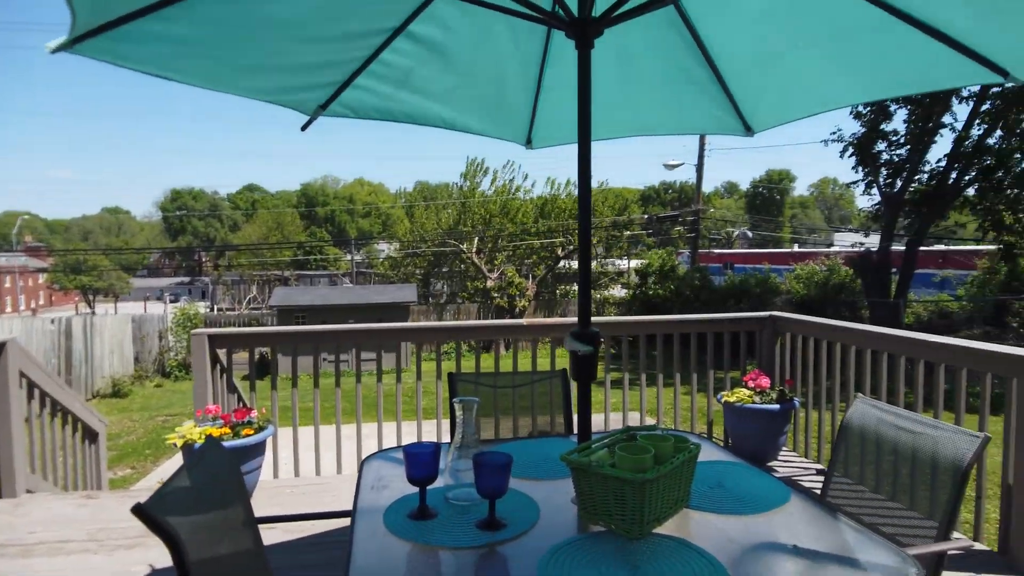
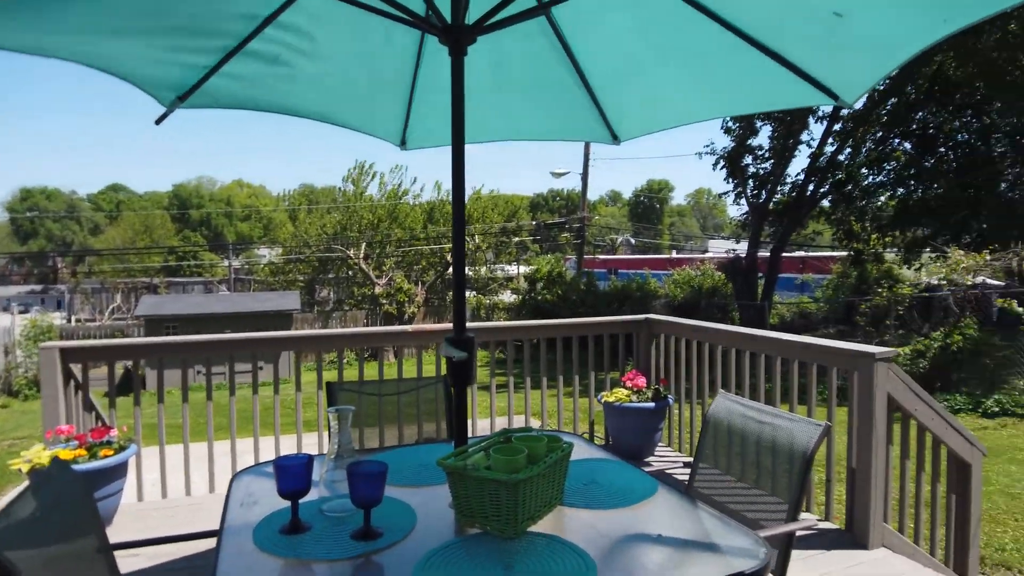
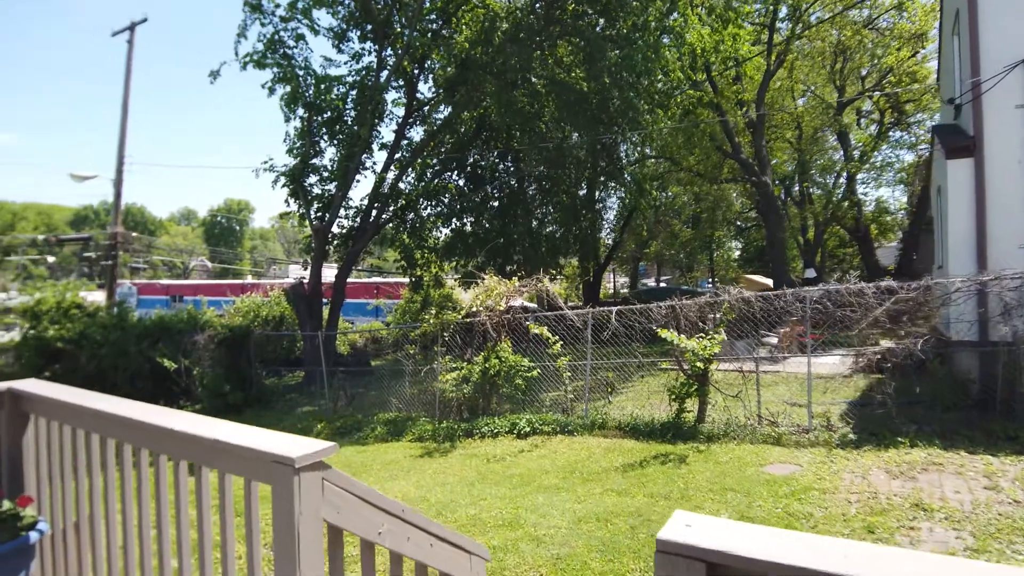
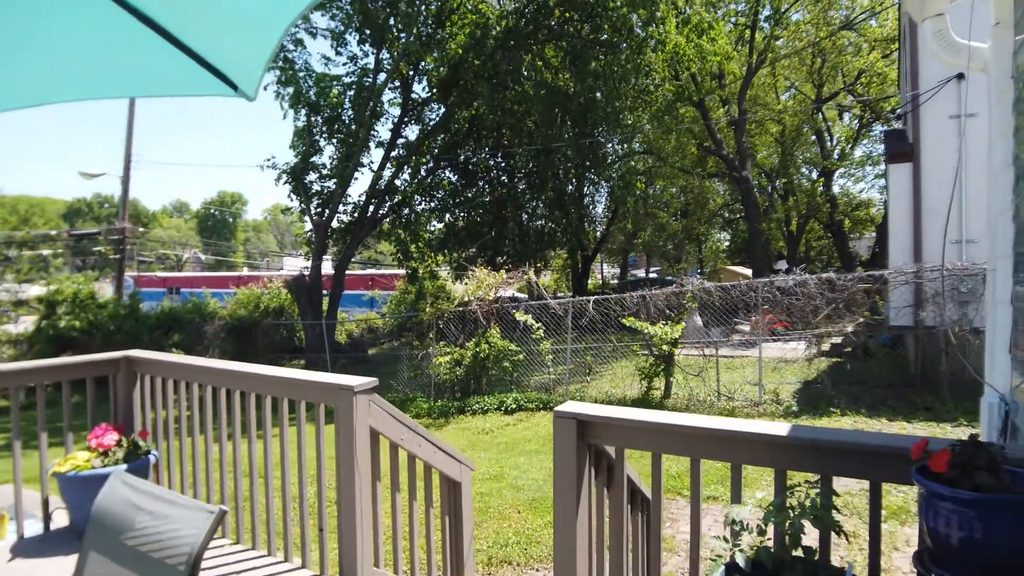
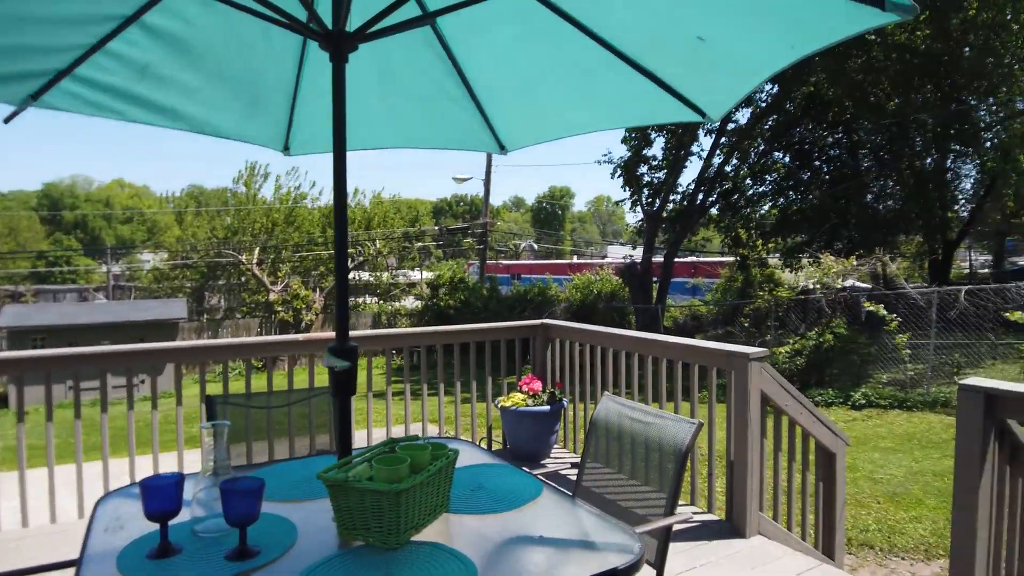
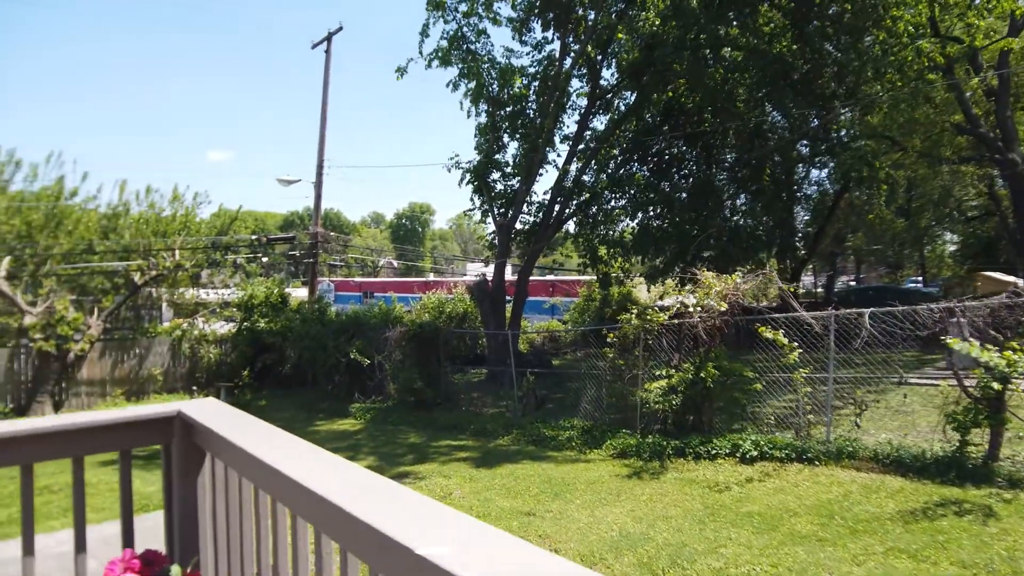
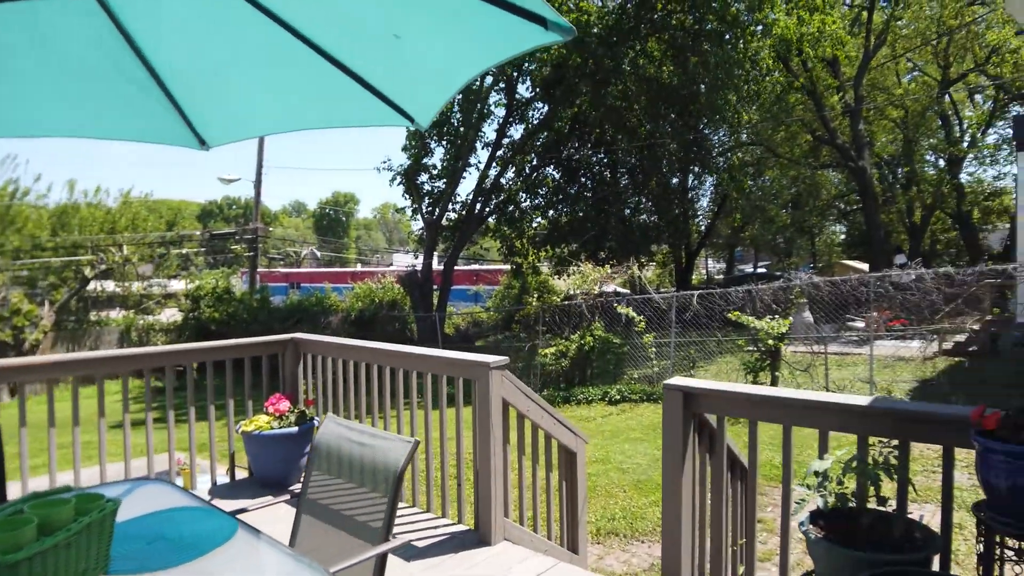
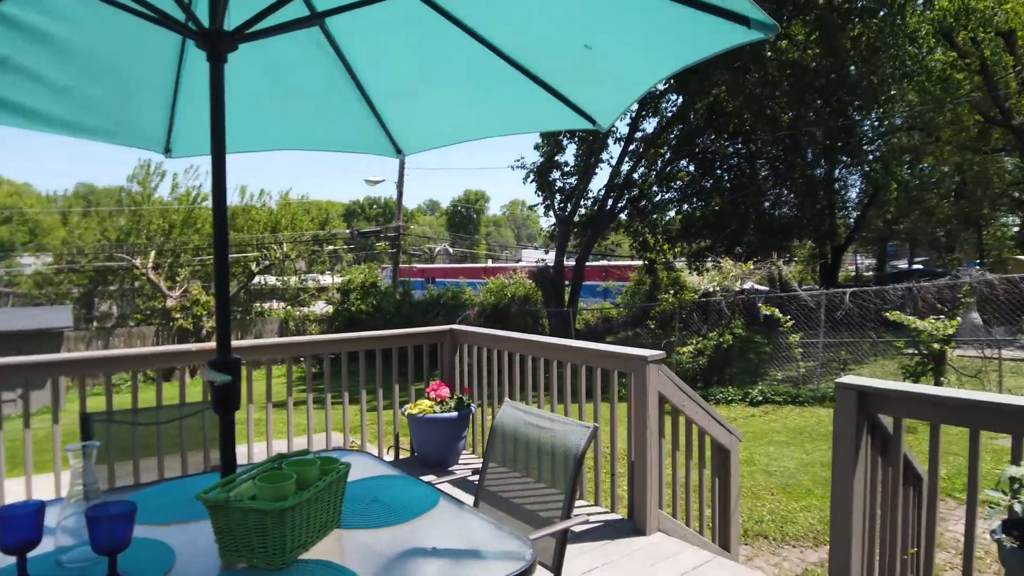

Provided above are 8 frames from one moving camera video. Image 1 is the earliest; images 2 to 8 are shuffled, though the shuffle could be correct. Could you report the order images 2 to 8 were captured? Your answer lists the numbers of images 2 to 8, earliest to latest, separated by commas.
2, 5, 8, 7, 4, 3, 6
